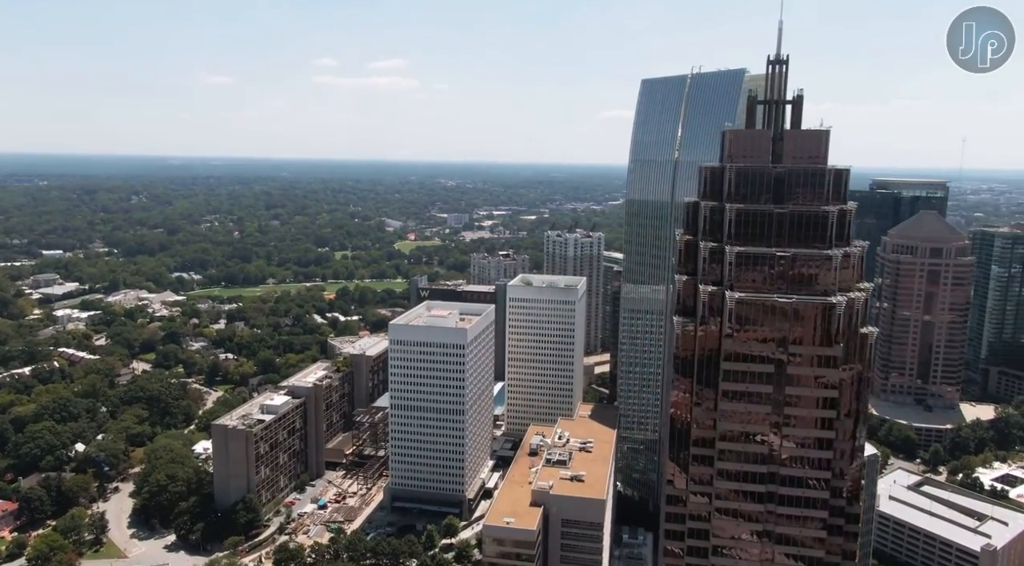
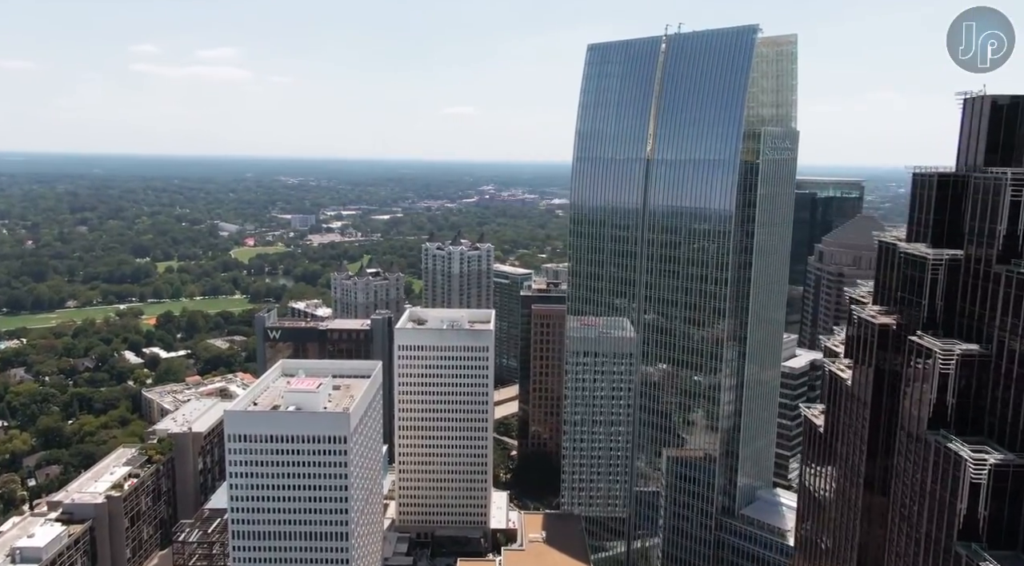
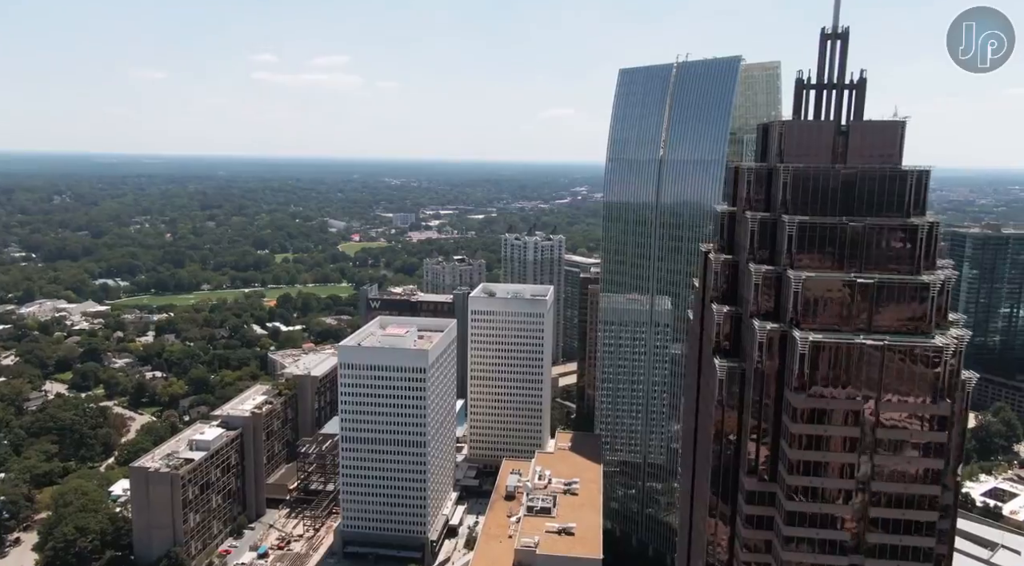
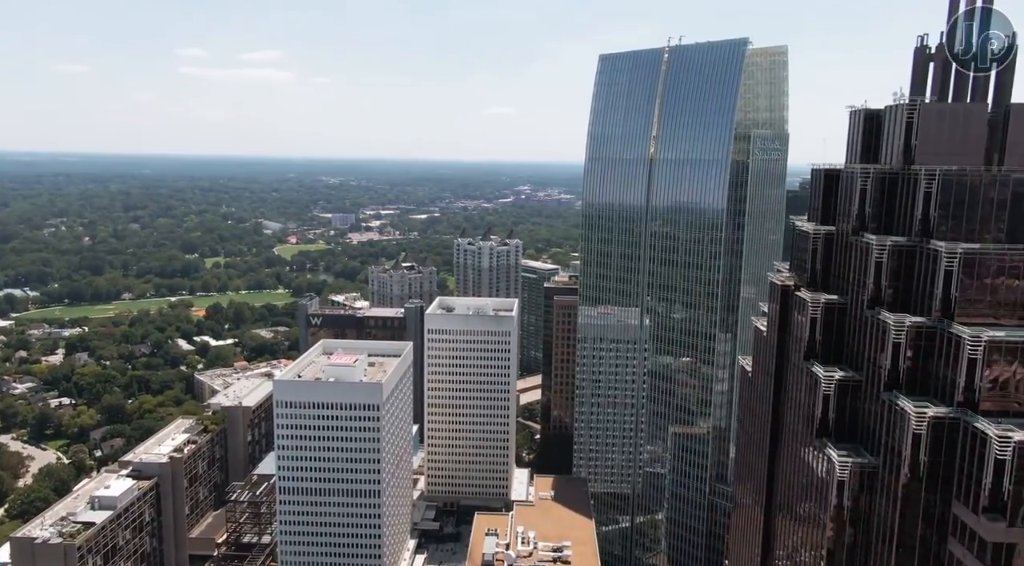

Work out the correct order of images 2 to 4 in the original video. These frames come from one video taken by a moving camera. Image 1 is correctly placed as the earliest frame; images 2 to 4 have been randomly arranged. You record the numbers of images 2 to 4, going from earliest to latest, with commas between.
3, 4, 2
